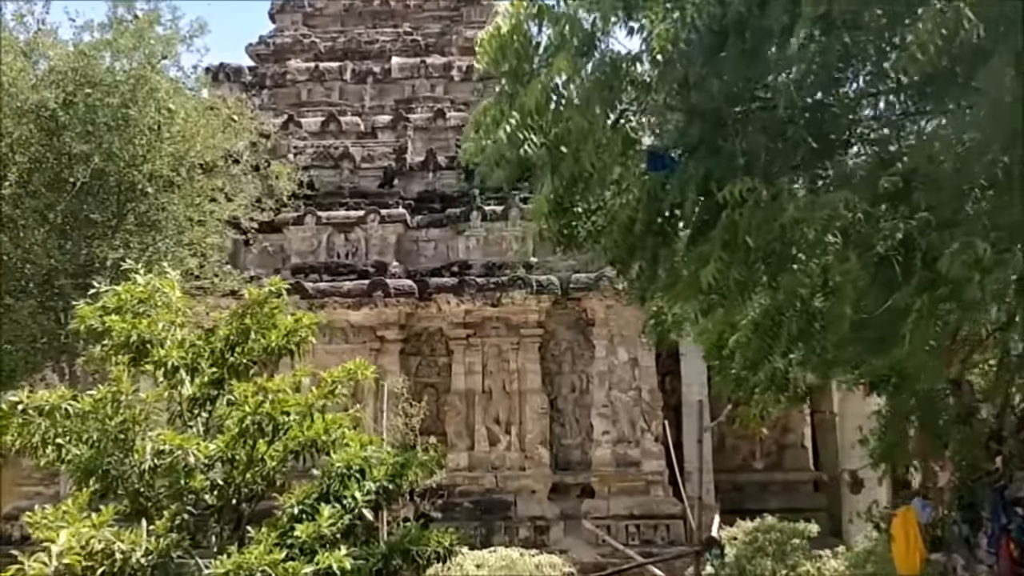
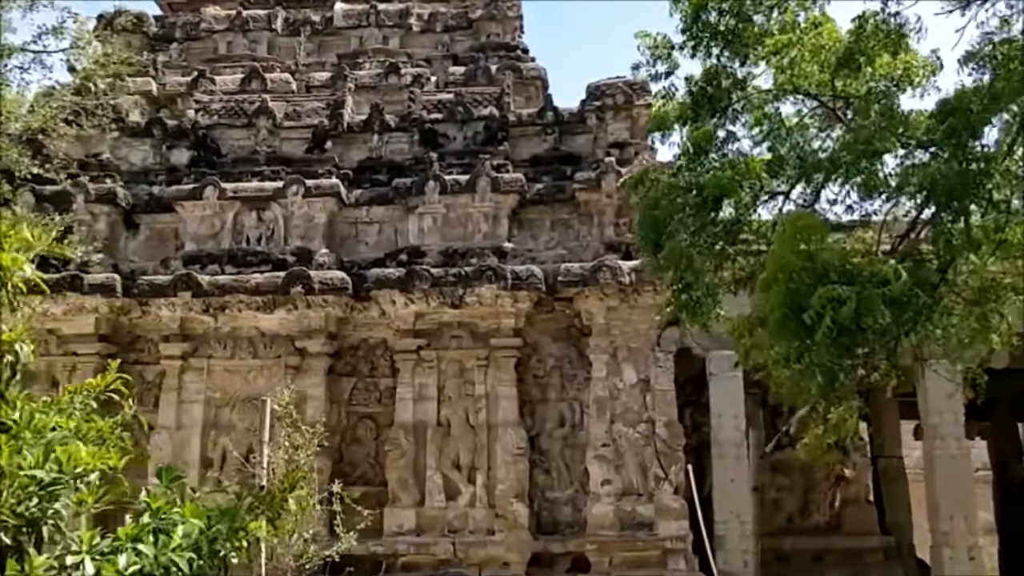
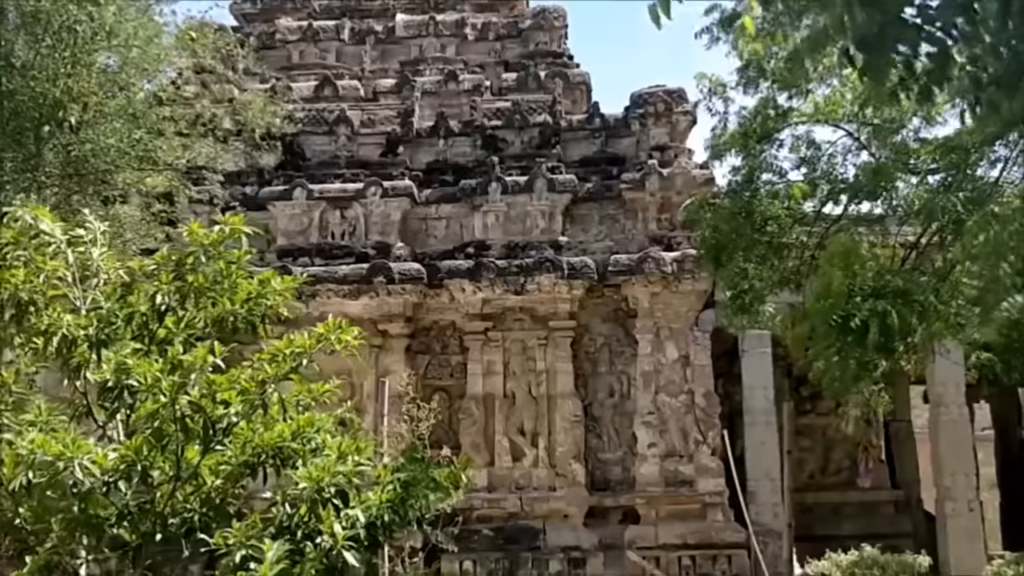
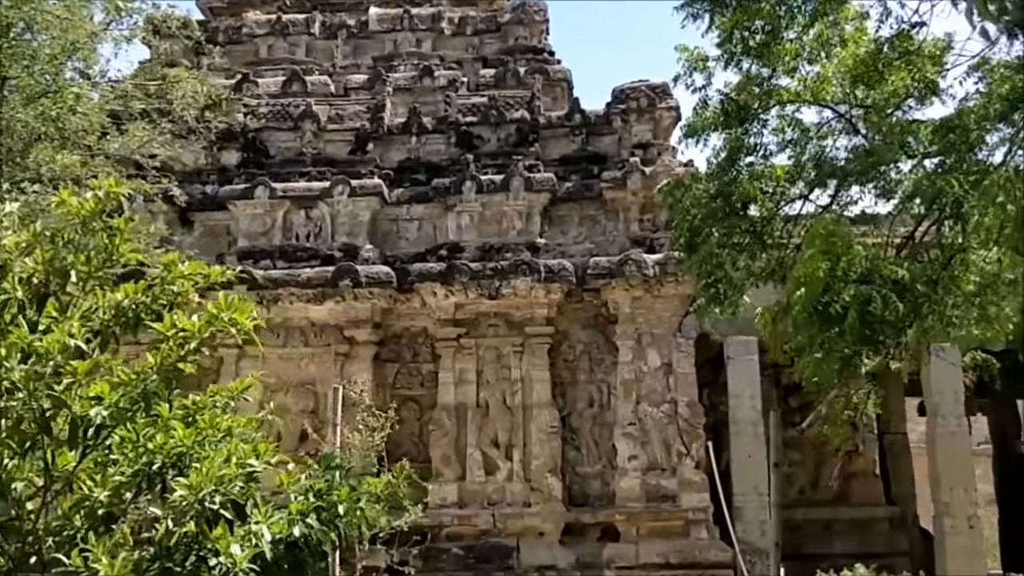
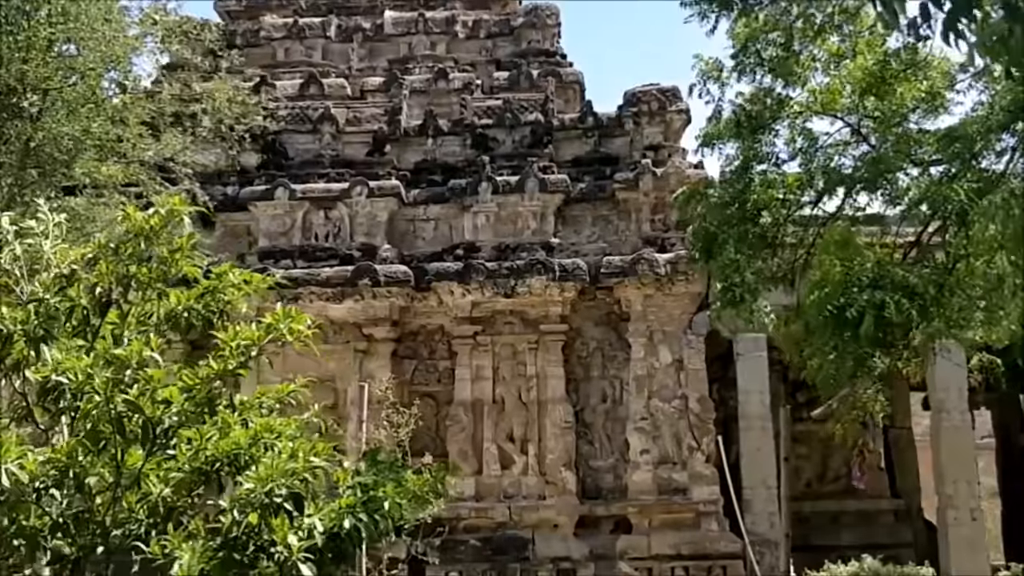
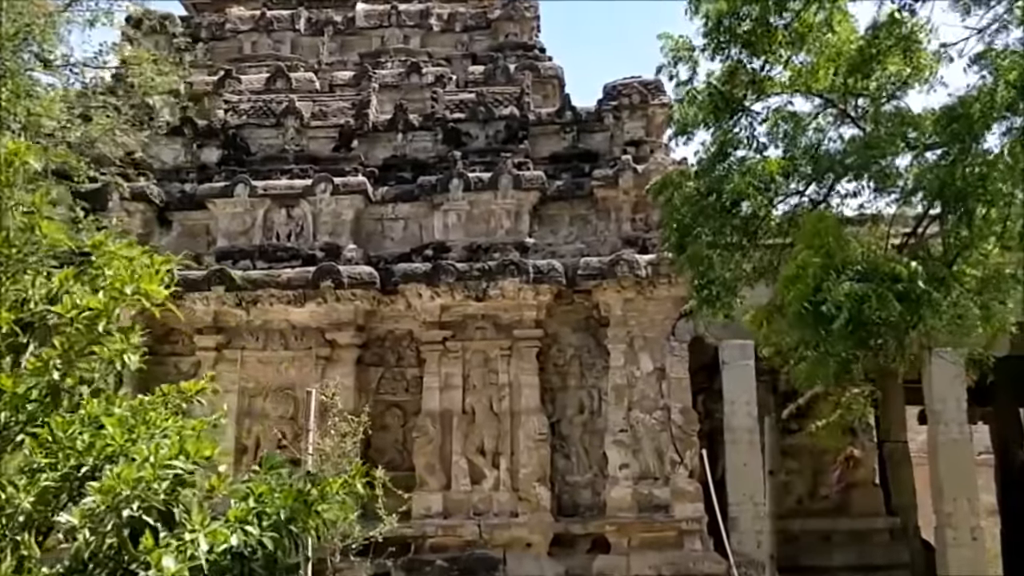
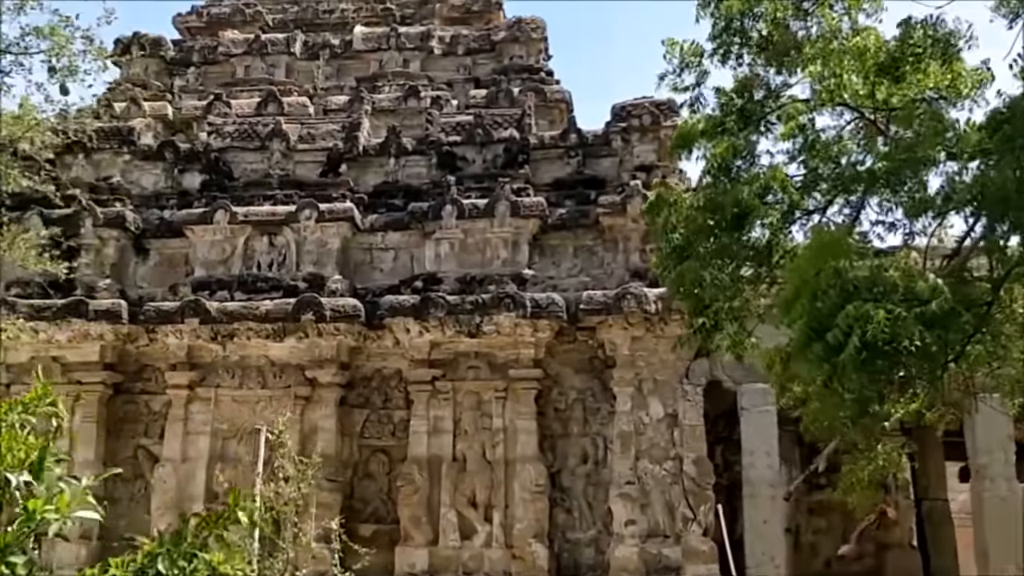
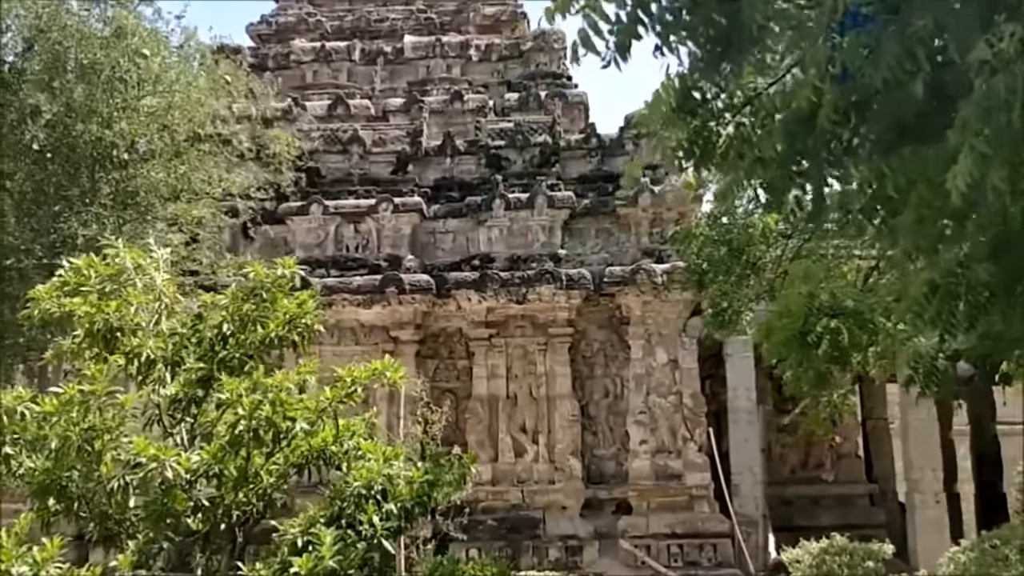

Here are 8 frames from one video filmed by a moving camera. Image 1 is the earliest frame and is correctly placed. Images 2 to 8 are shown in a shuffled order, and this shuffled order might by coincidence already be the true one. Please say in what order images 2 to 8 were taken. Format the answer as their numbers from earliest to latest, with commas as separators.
8, 3, 5, 4, 6, 2, 7
